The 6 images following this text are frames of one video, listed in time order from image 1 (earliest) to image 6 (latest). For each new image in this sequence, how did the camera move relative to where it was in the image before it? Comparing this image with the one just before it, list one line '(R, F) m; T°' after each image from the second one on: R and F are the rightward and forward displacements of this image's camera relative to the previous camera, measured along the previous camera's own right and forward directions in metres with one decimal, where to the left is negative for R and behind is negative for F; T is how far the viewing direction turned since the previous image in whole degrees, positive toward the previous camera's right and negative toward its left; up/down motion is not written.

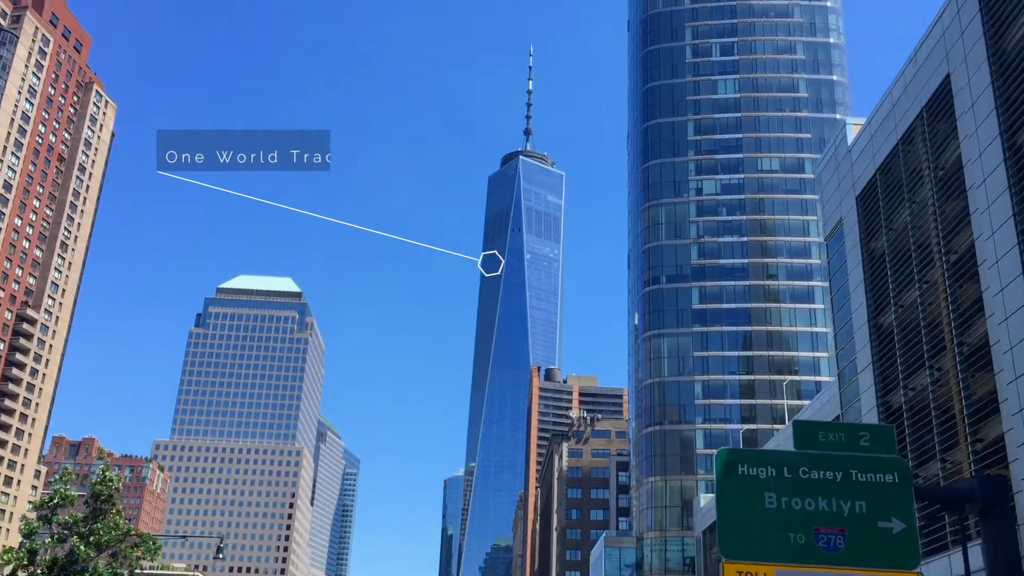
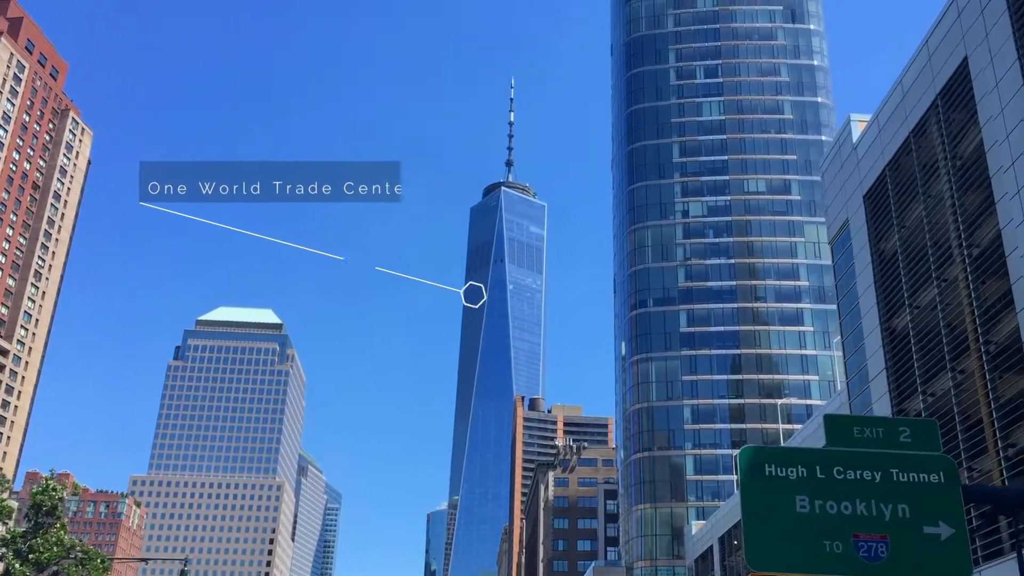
(-0.3, +2.0) m; +1°
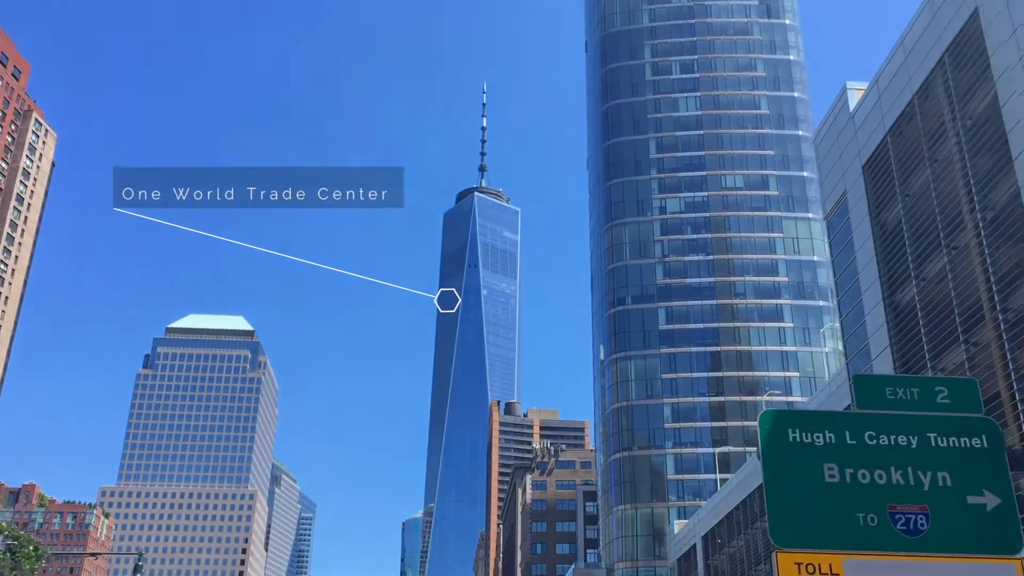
(-0.3, +1.9) m; +2°
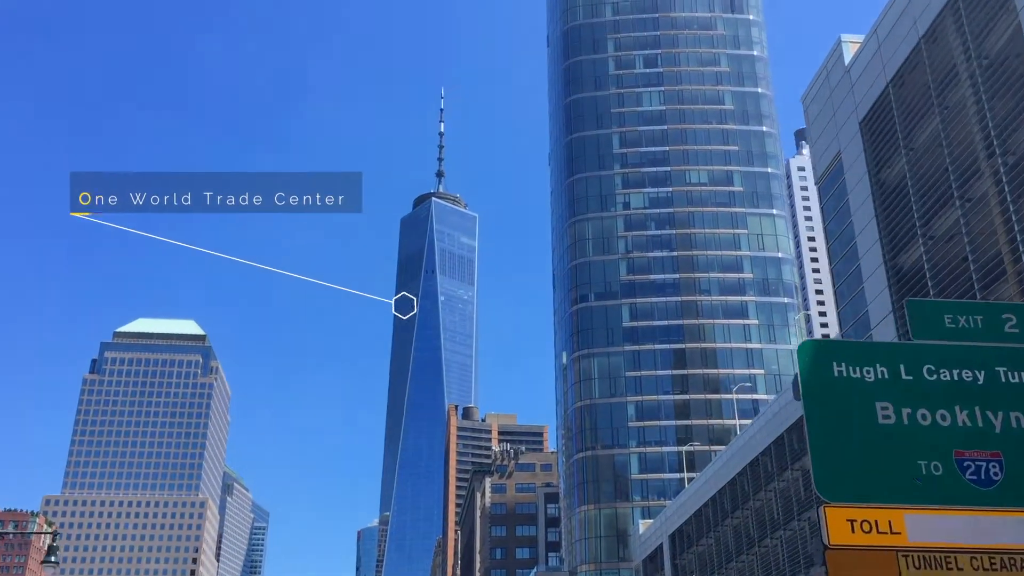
(-0.4, +2.6) m; +3°
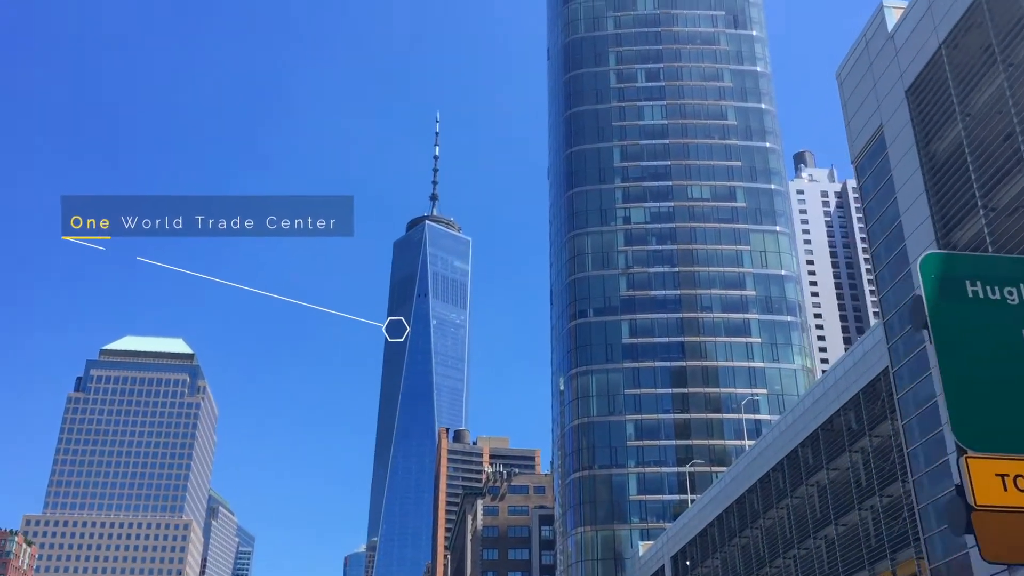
(-0.6, +2.5) m; +1°
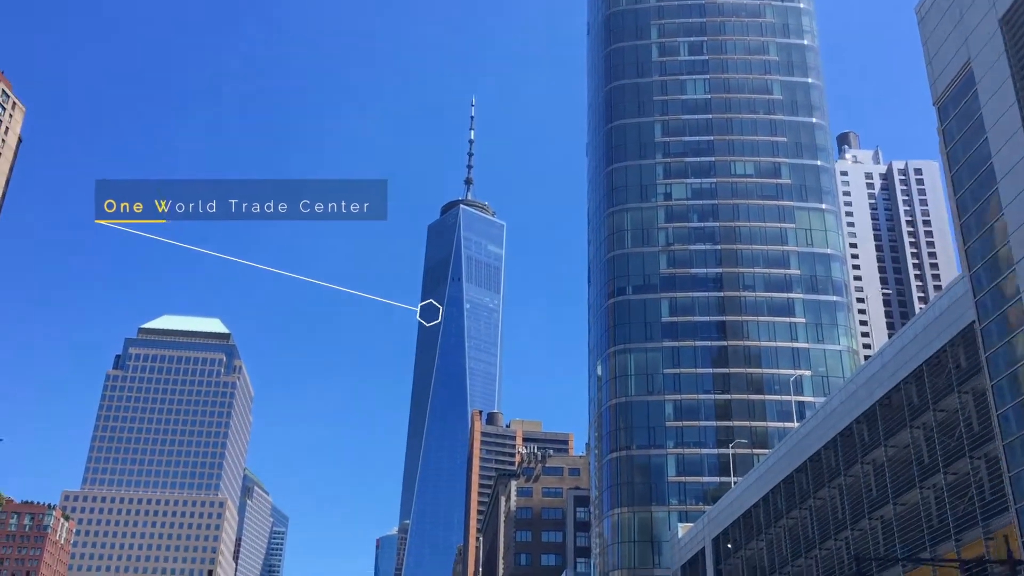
(-0.4, +1.9) m; -2°
